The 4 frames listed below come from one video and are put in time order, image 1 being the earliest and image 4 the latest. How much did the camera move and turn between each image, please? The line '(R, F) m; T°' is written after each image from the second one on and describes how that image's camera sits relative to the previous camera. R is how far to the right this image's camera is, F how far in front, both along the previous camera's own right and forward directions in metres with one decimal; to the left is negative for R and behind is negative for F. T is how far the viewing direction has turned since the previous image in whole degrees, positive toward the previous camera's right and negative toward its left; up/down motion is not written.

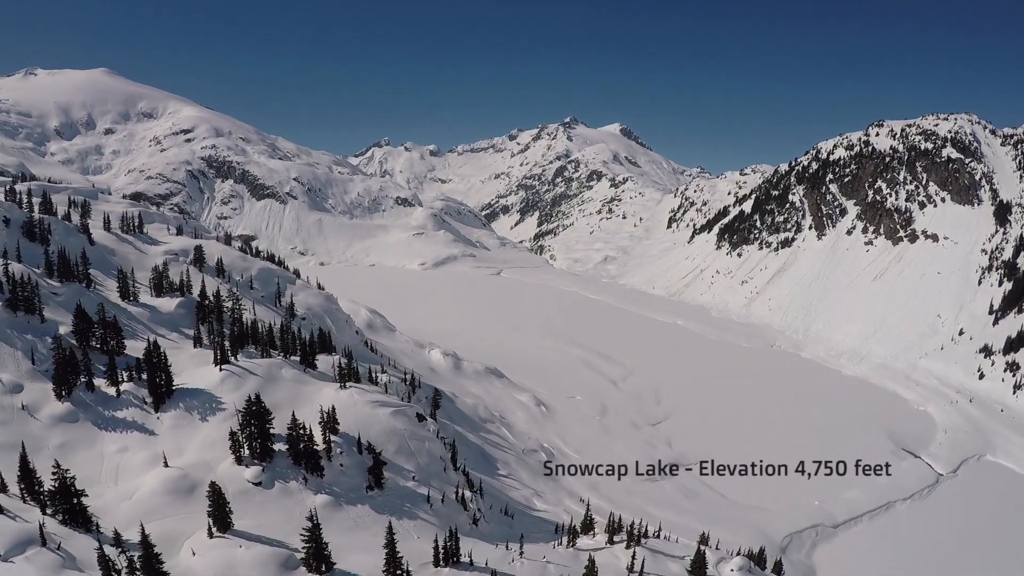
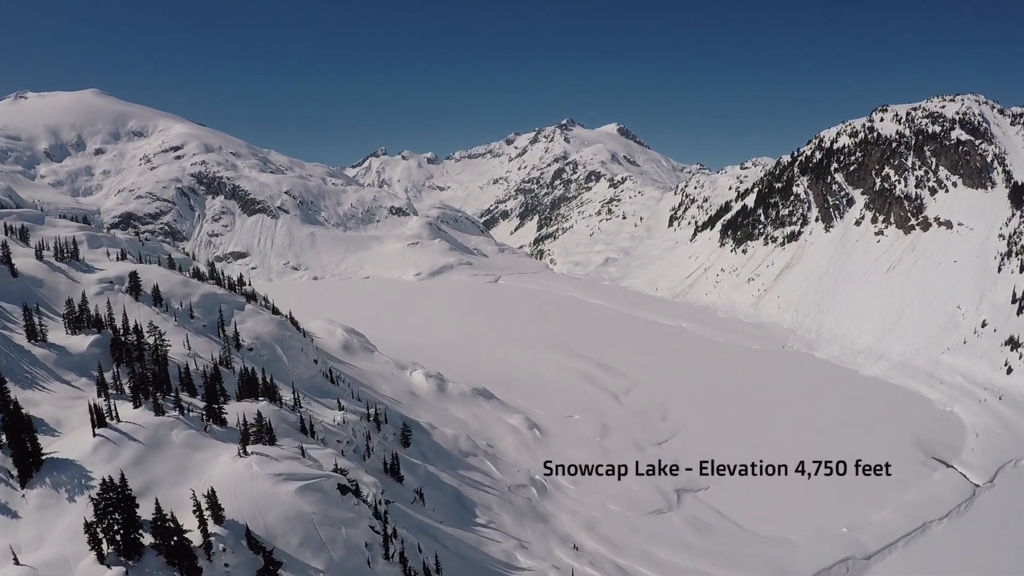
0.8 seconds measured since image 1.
(+2.1, +4.6) m; -1°
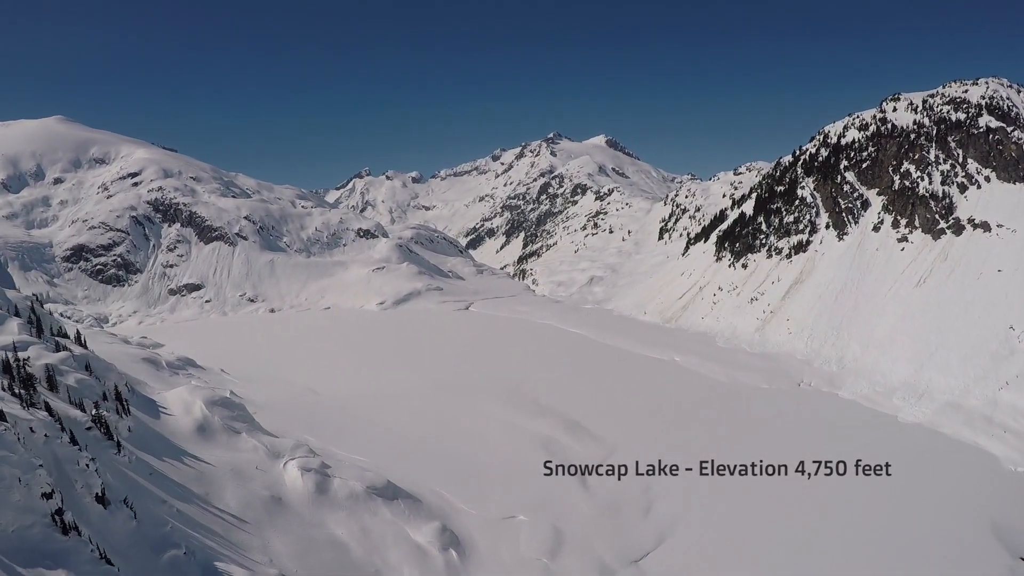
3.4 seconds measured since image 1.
(+6.5, +14.5) m; 0°
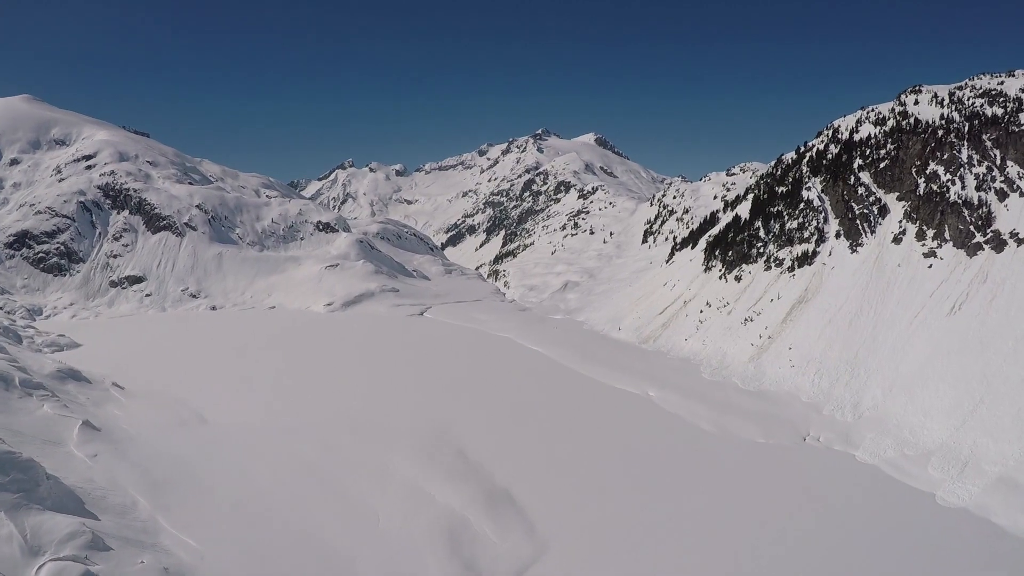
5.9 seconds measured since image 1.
(+6.2, +13.6) m; +1°
